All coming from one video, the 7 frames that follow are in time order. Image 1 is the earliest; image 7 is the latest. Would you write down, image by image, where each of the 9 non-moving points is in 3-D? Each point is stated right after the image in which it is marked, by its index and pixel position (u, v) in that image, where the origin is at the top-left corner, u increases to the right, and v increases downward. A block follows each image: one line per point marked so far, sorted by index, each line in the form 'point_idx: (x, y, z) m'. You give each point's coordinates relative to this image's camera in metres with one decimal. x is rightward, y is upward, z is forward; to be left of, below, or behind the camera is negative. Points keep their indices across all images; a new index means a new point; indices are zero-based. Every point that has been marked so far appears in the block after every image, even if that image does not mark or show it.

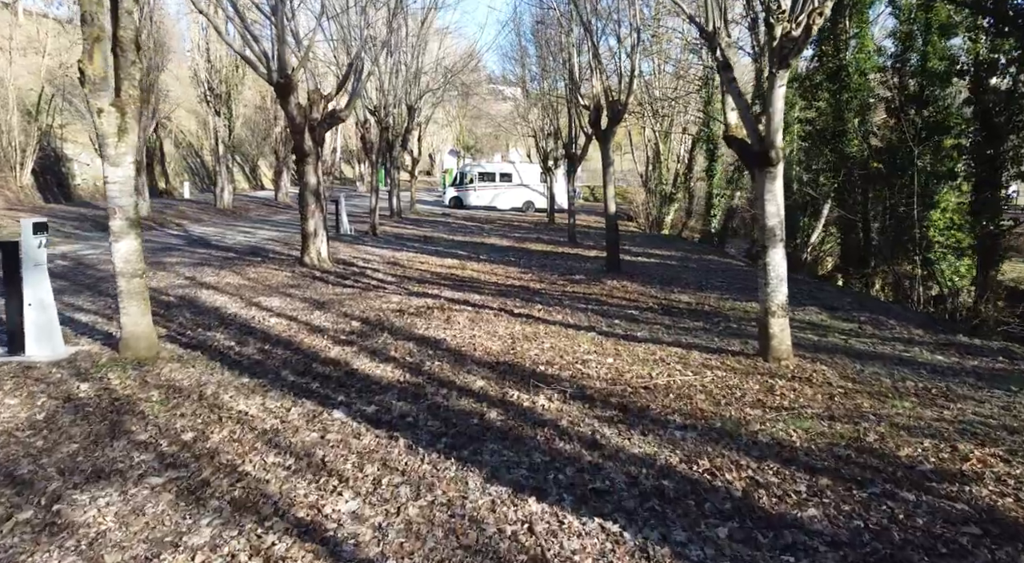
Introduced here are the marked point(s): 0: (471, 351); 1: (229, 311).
0: (-0.4, -0.7, +7.1) m
1: (-3.6, -0.4, +8.6) m
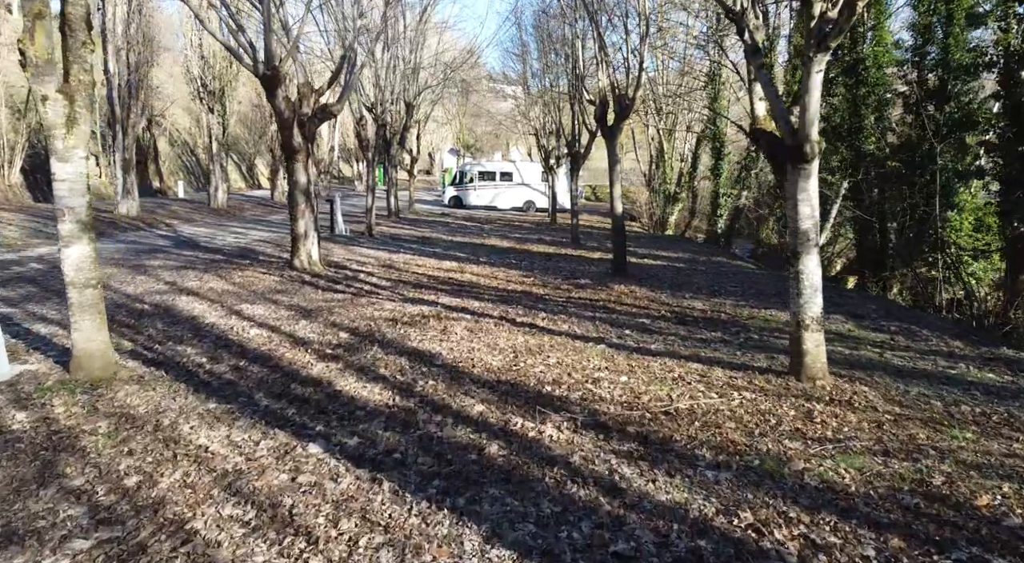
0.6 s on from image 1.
0: (-0.4, -0.8, +6.4) m
1: (-3.6, -0.5, +7.9) m
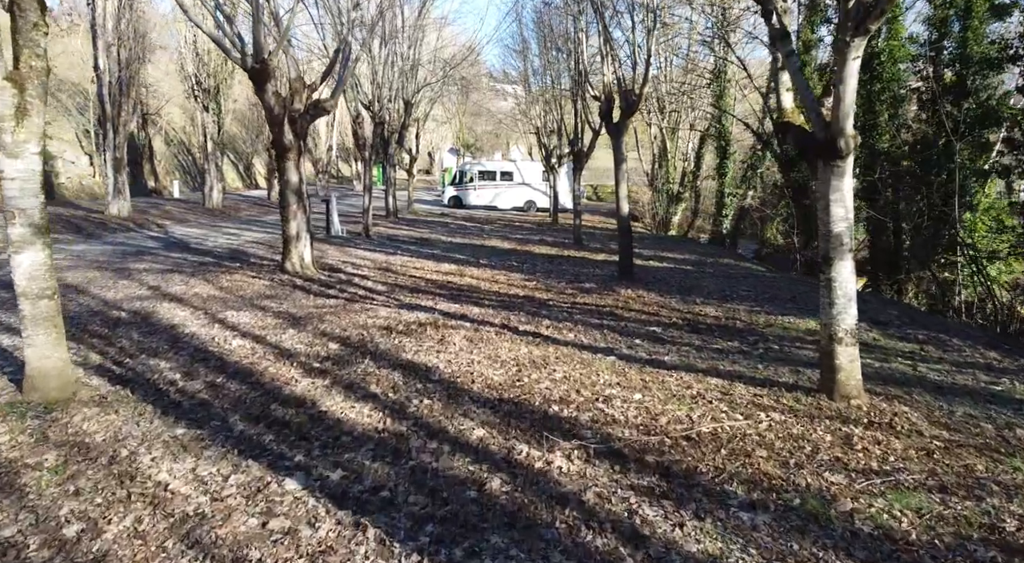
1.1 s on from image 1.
0: (-0.4, -0.9, +5.8) m
1: (-3.6, -0.5, +7.4) m
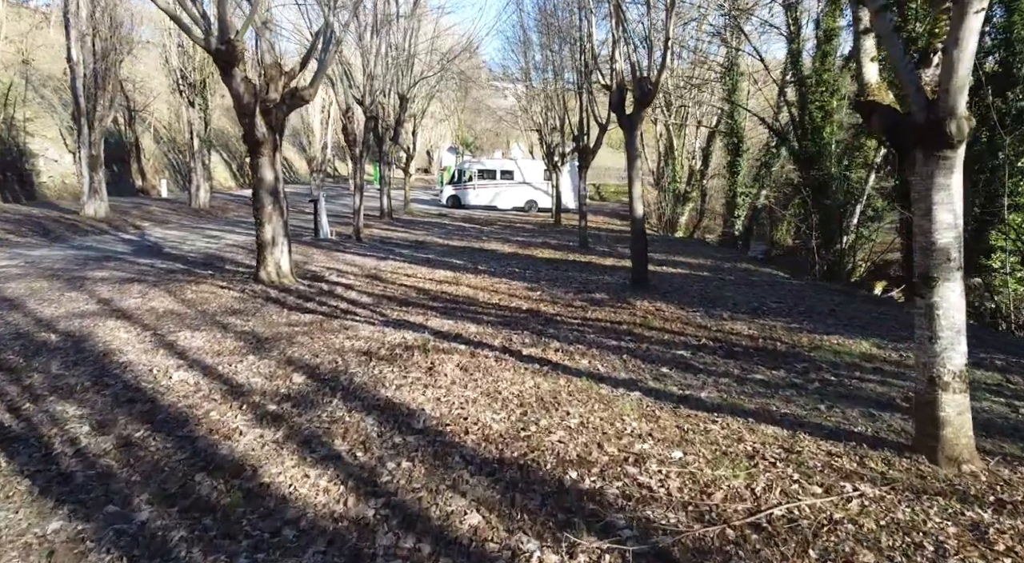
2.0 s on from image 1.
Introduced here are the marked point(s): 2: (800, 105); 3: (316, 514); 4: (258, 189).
0: (-0.3, -1.1, +4.6) m
1: (-3.5, -0.7, +6.1) m
2: (+8.1, +5.0, +19.0) m
3: (-1.0, -1.2, +3.5) m
4: (-3.9, +1.4, +10.2) m
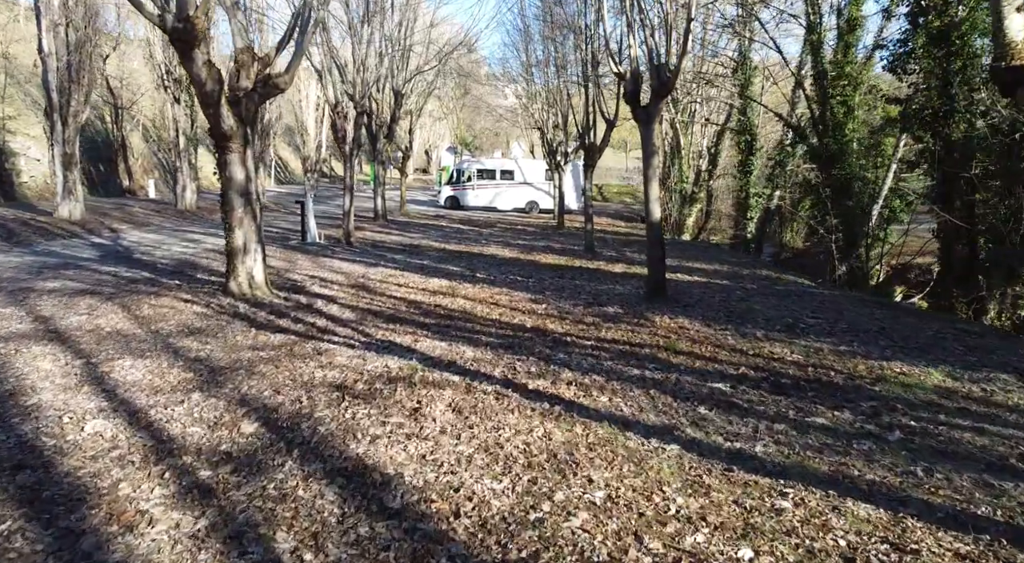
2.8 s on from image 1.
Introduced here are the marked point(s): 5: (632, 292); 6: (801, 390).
0: (-0.3, -1.2, +3.4) m
1: (-3.5, -0.9, +4.9) m
2: (+8.1, +4.8, +17.8) m
3: (-1.0, -1.4, +2.3) m
4: (-3.8, +1.2, +9.0) m
5: (+1.9, -0.2, +10.8) m
6: (+2.5, -0.9, +5.8) m
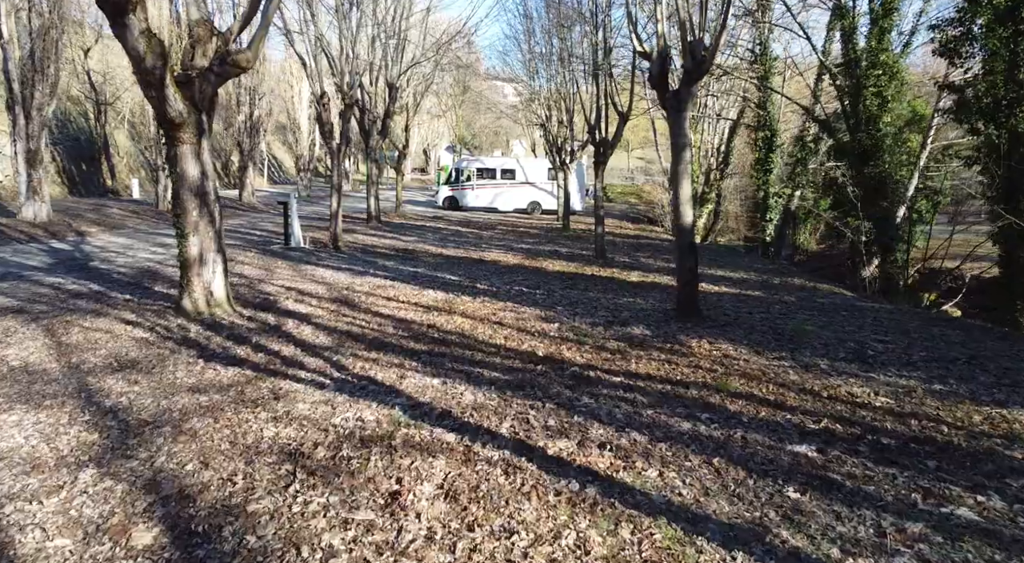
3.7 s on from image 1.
0: (-0.2, -1.4, +1.9) m
1: (-3.4, -1.0, +3.4) m
2: (+8.2, +4.6, +16.3) m
3: (-0.9, -1.5, +0.8) m
4: (-3.7, +1.0, +7.5) m
5: (+2.0, -0.4, +9.3) m
6: (+2.6, -1.1, +4.3) m
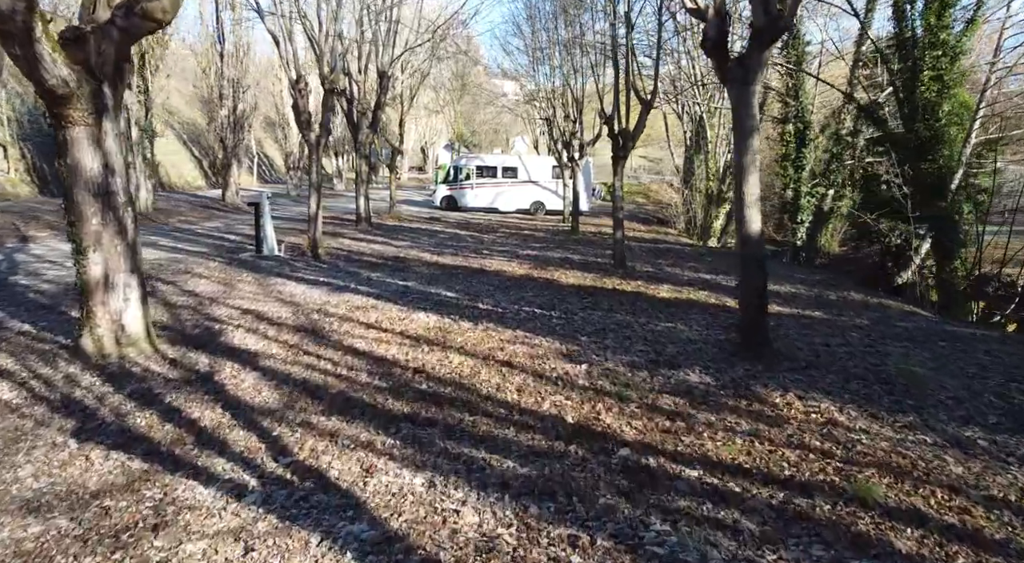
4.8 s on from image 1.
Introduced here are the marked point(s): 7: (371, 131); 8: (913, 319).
0: (-0.1, -1.7, -0.1) m
1: (-3.3, -1.3, +1.4) m
2: (+8.3, +4.4, +14.3) m
3: (-0.7, -1.8, -1.3) m
4: (-3.6, +0.7, +5.5) m
5: (+2.1, -0.6, +7.3) m
6: (+2.7, -1.4, +2.2) m
7: (-4.0, +4.3, +19.2) m
8: (+5.6, -0.5, +9.3) m
